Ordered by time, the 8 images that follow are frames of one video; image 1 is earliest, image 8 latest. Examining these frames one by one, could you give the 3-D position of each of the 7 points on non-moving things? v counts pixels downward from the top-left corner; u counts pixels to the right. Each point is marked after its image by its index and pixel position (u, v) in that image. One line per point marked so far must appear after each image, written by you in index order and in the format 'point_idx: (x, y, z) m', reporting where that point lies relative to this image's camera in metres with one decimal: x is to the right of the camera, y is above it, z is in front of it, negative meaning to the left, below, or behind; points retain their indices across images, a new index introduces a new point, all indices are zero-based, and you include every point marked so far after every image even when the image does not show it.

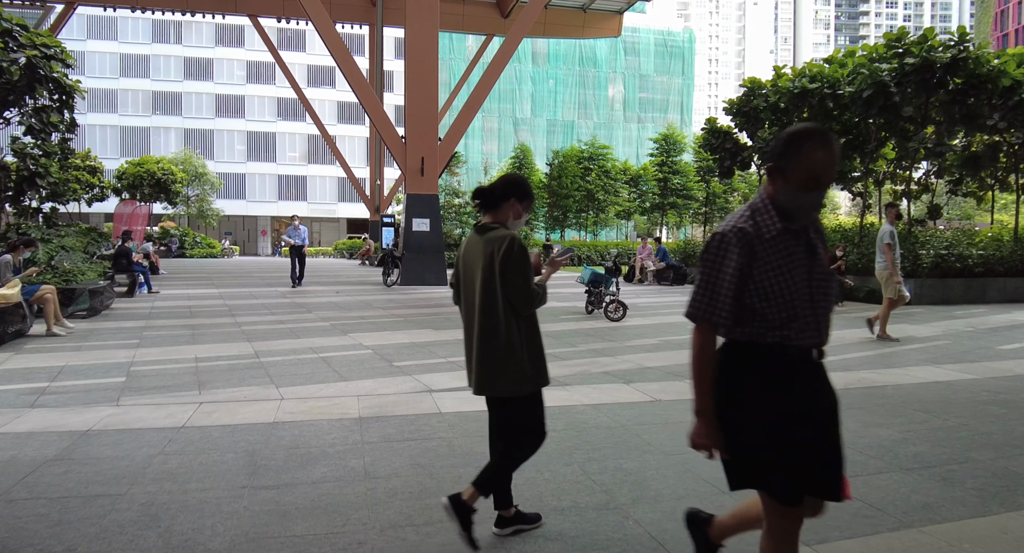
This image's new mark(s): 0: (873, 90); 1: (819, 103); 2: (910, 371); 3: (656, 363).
0: (+8.2, +4.2, +15.2) m
1: (+8.3, +4.7, +18.2) m
2: (+4.3, -0.9, +7.3) m
3: (+1.6, -1.0, +7.6) m
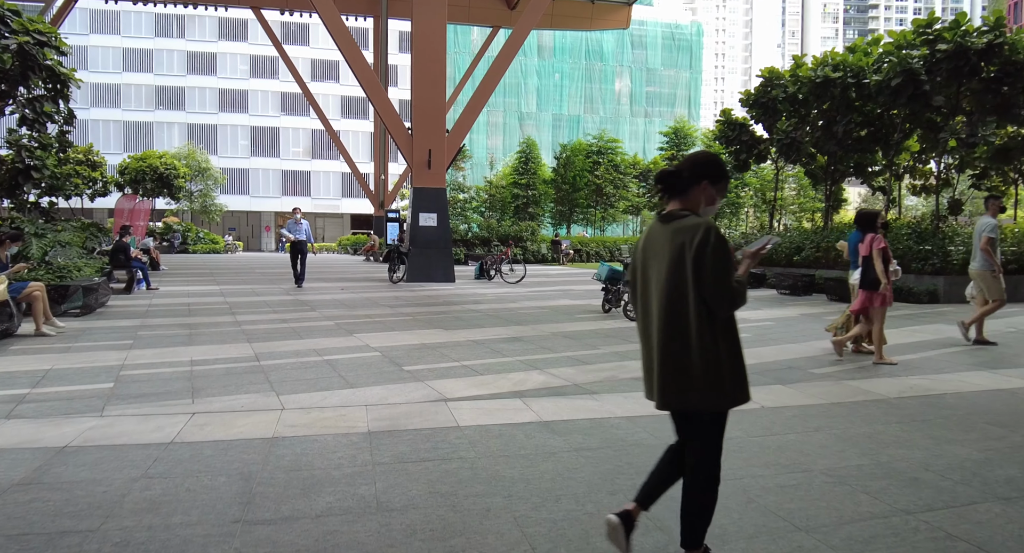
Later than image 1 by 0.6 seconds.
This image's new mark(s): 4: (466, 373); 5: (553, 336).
0: (+8.4, +4.3, +14.5) m
1: (+8.6, +4.8, +17.5) m
2: (+4.5, -0.9, +6.7) m
3: (+1.9, -0.9, +7.0) m
4: (-0.5, -1.0, +6.7) m
5: (+0.5, -0.8, +9.1) m
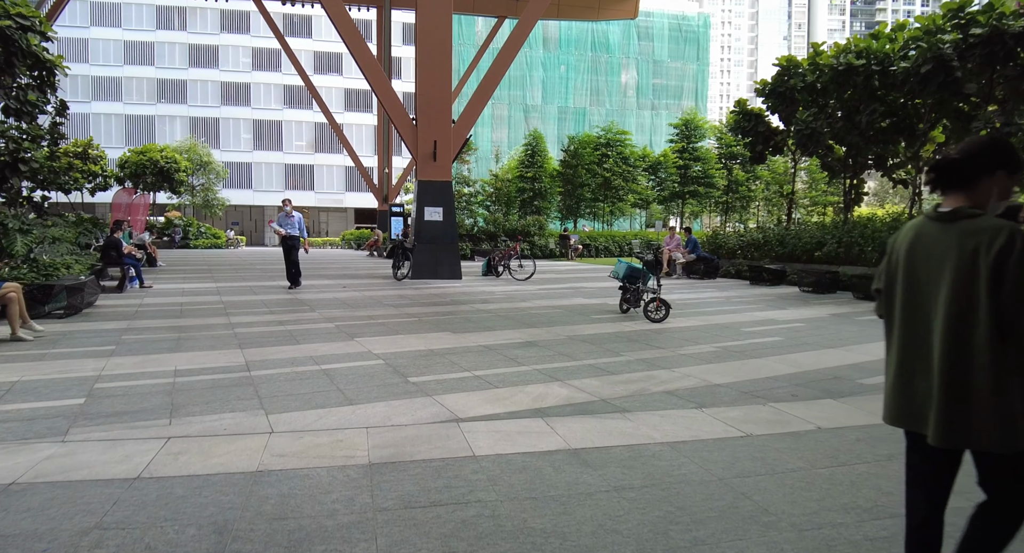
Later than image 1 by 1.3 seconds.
0: (+8.6, +4.3, +13.7) m
1: (+8.8, +4.9, +16.7) m
2: (+4.7, -0.9, +6.0) m
3: (+2.0, -0.9, +6.3) m
4: (-0.3, -1.0, +6.0) m
5: (+0.7, -0.8, +8.4) m
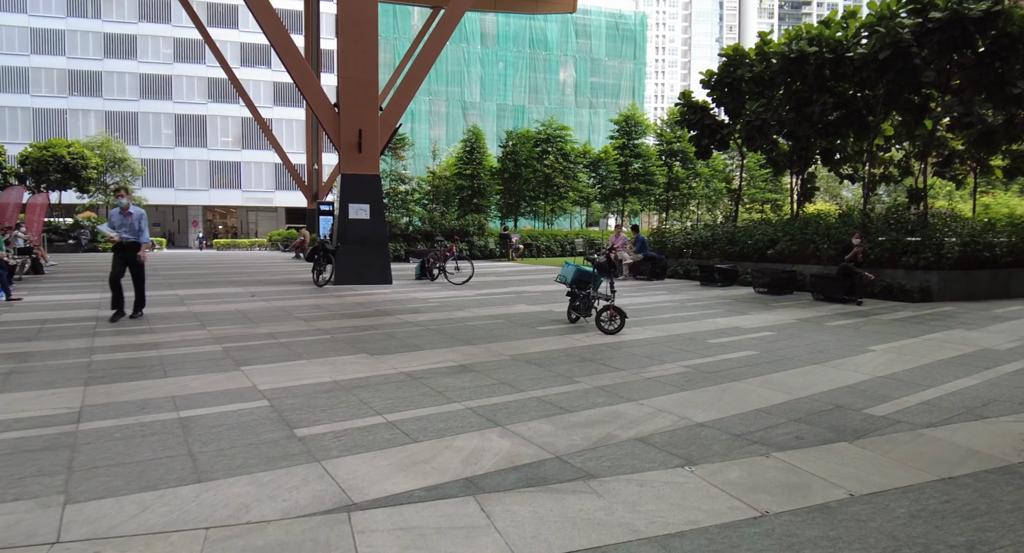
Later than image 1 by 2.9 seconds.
0: (+7.3, +4.4, +12.9) m
1: (+7.3, +4.9, +16.0) m
2: (+4.2, -1.0, +4.9) m
3: (+1.5, -1.0, +4.9) m
4: (-0.8, -1.1, +4.5) m
5: (0.0, -0.9, +6.9) m
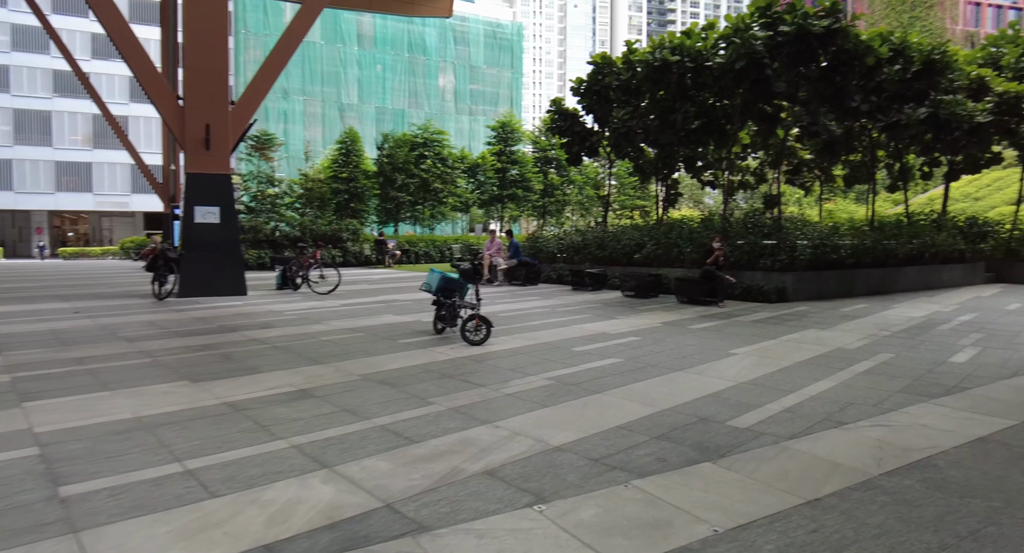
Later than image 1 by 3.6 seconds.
0: (+4.7, +4.3, +13.4) m
1: (+4.1, +4.9, +16.4) m
2: (+3.0, -1.0, +4.9) m
3: (+0.4, -1.1, +4.5) m
4: (-1.8, -1.2, +3.6) m
5: (-1.4, -1.0, +6.1) m
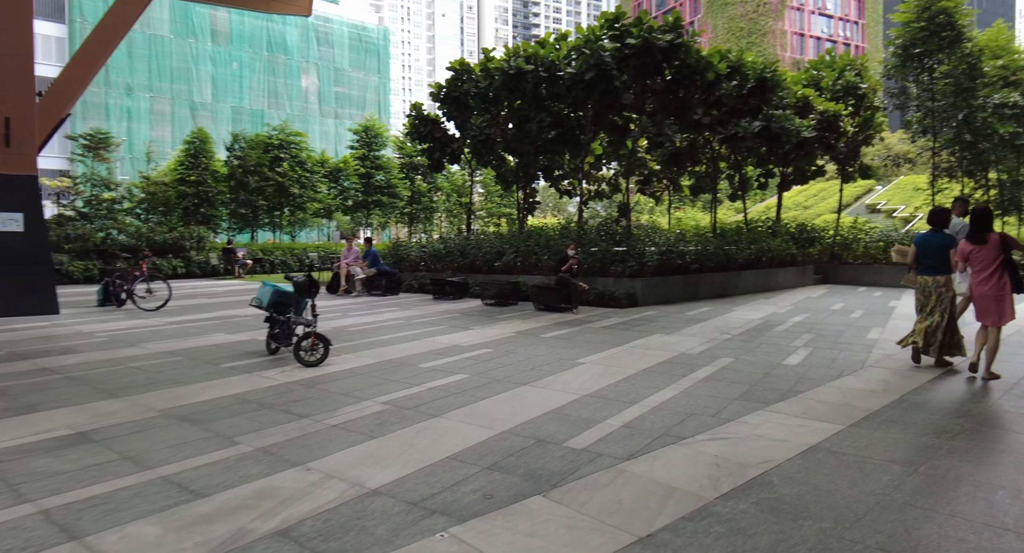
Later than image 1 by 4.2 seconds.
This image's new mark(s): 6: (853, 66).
0: (+1.8, +4.2, +13.5) m
1: (+0.6, +4.7, +16.4) m
2: (+1.8, -1.0, +4.9) m
3: (-0.7, -1.2, +3.9) m
4: (-2.7, -1.3, +2.7) m
5: (-2.8, -1.1, +5.2) m
6: (+9.8, +6.0, +19.3) m
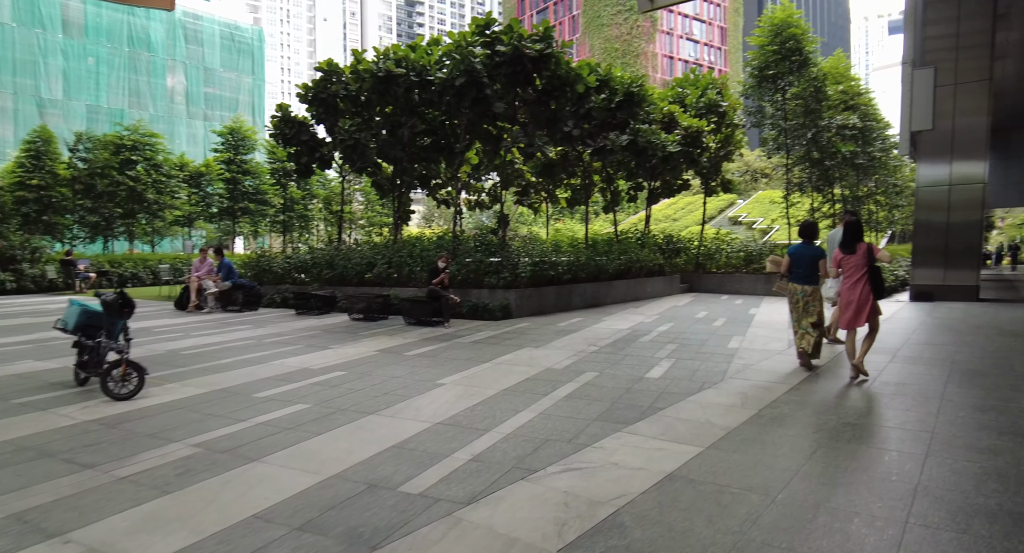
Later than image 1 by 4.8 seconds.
0: (-0.8, +4.0, +13.2) m
1: (-2.5, +4.4, +15.7) m
2: (+0.7, -1.1, +4.5) m
3: (-1.6, -1.3, +3.2) m
4: (-3.3, -1.4, +1.6) m
5: (-3.9, -1.3, +4.1) m
6: (+6.1, +5.8, +20.2) m
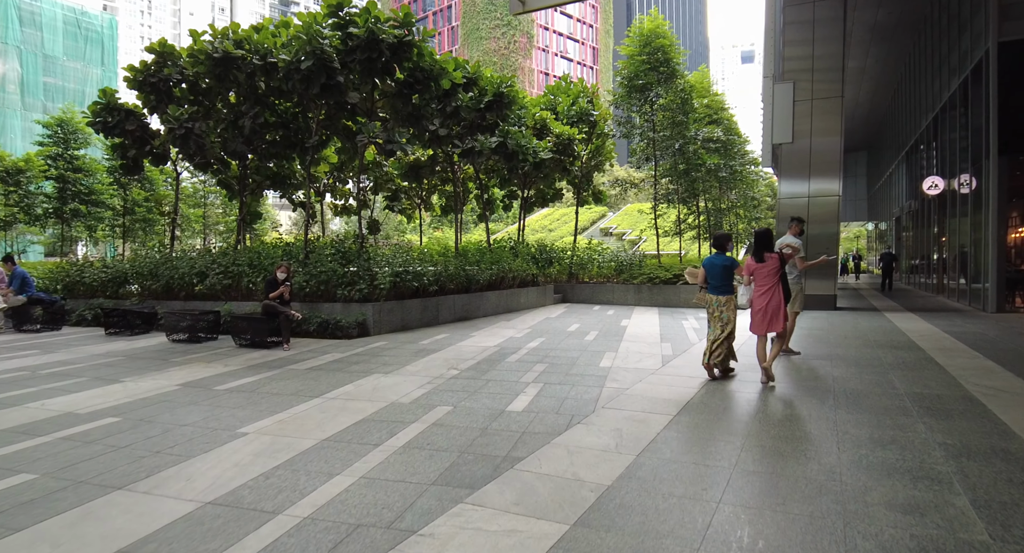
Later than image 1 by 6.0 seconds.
0: (-3.3, +3.8, +11.6) m
1: (-5.4, +4.2, +13.9) m
2: (-0.3, -1.2, +3.3) m
3: (-2.3, -1.3, +1.6) m
4: (-3.7, -1.4, -0.3) m
5: (-4.7, -1.4, +2.1) m
6: (+2.3, +5.5, +19.8) m
